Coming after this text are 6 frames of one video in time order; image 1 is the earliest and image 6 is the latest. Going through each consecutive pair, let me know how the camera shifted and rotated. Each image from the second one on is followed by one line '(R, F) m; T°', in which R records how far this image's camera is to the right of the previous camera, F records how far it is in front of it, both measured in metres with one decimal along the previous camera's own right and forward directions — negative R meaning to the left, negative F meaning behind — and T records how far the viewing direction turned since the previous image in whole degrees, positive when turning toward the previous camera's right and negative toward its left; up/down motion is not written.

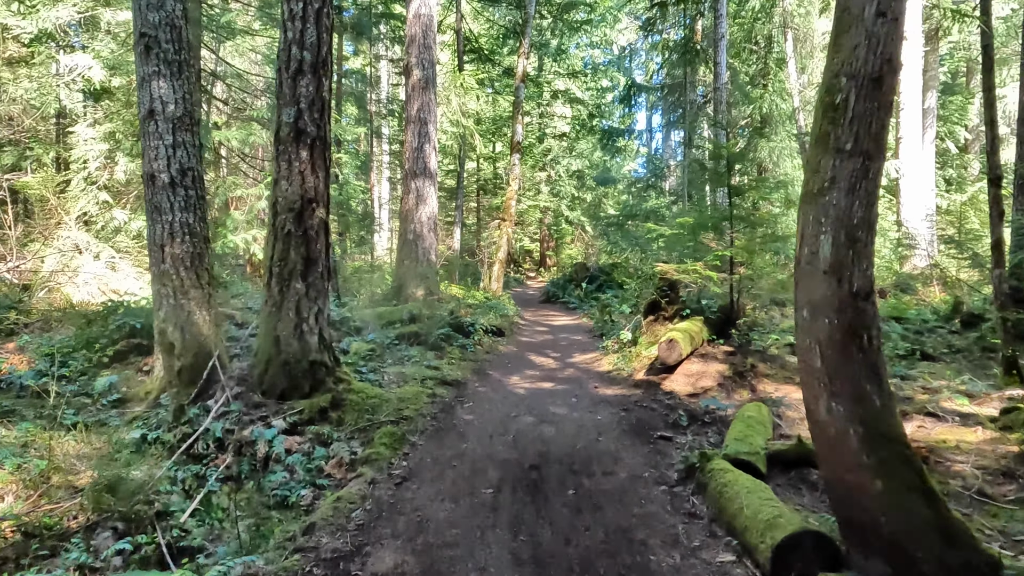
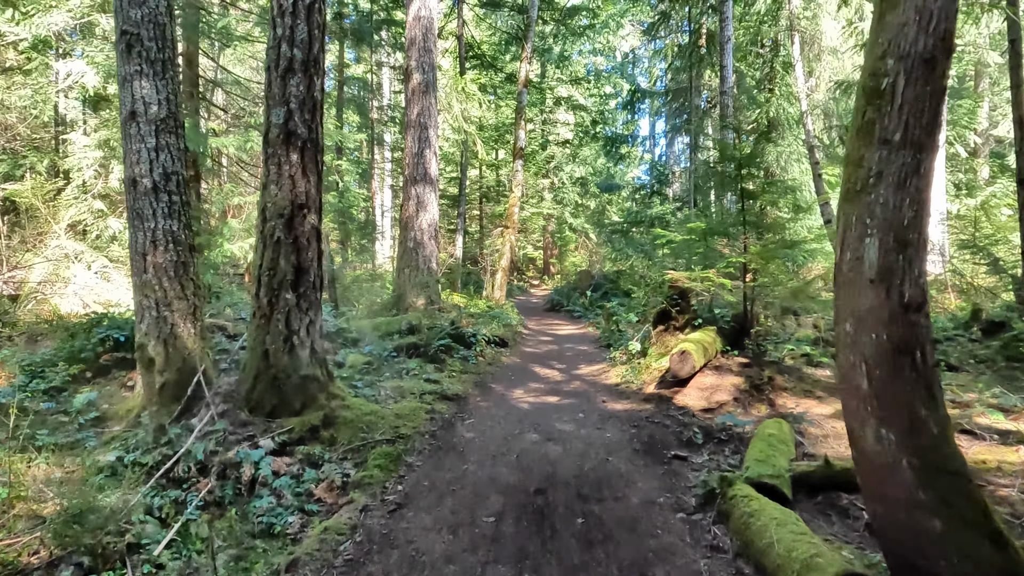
(0.0, +0.3) m; 0°
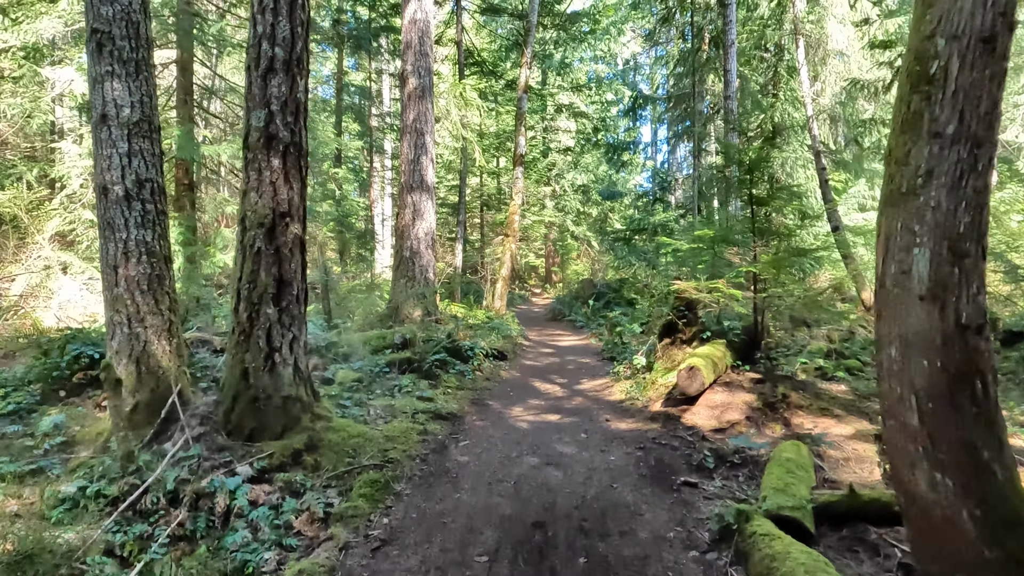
(0.0, +0.4) m; 0°
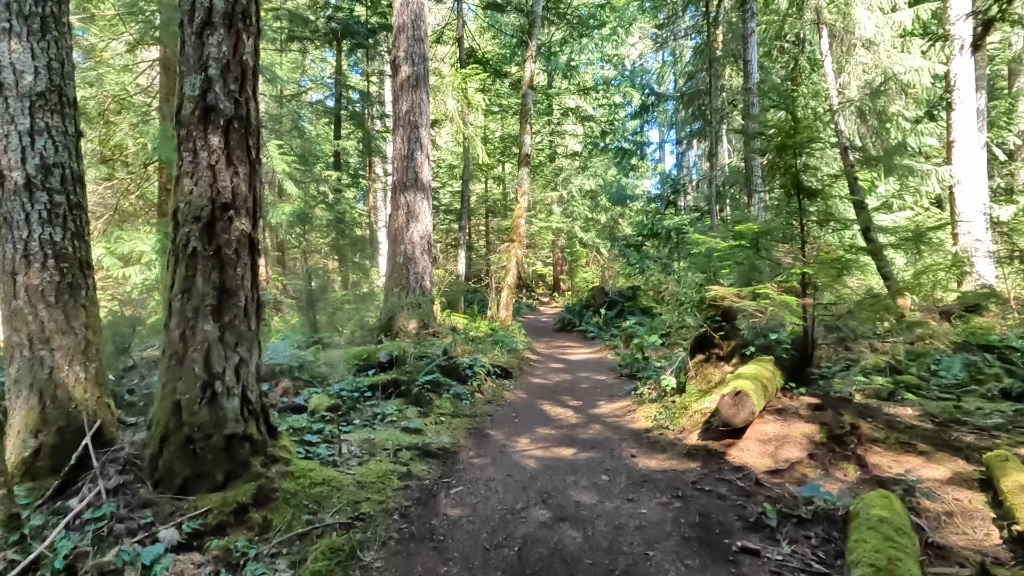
(0.0, +1.1) m; -1°
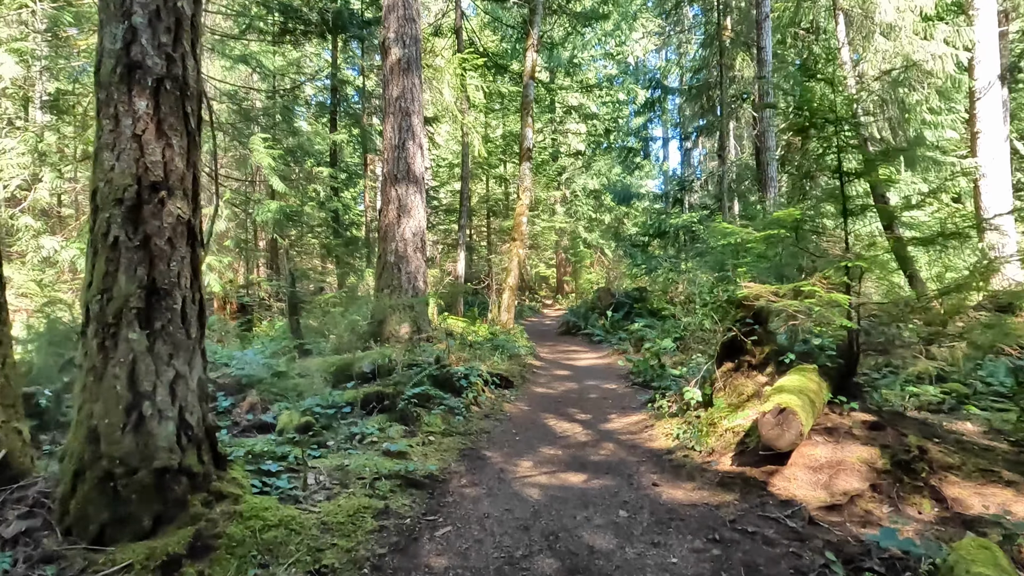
(0.0, +0.8) m; 0°
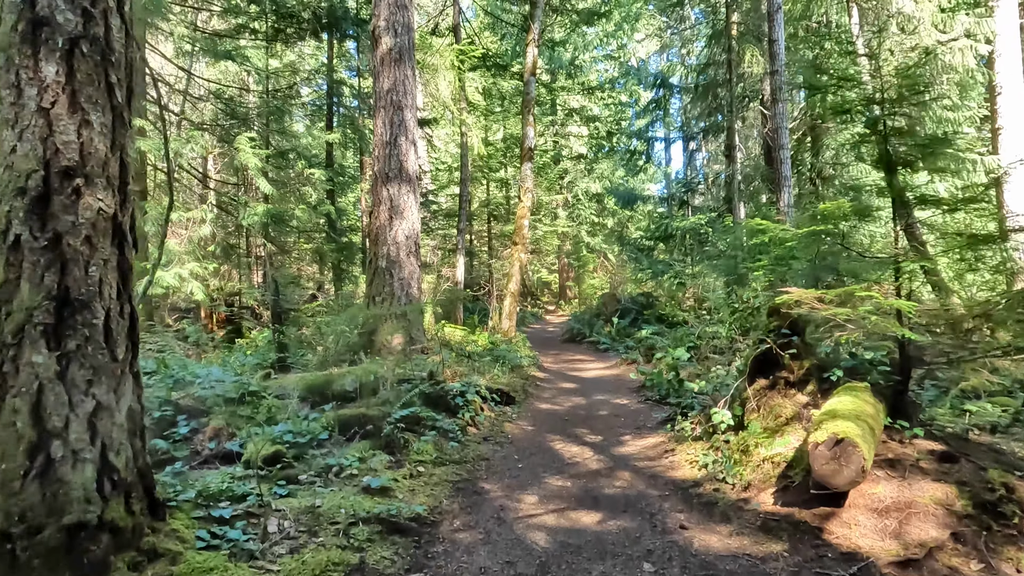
(0.0, +0.7) m; 0°
